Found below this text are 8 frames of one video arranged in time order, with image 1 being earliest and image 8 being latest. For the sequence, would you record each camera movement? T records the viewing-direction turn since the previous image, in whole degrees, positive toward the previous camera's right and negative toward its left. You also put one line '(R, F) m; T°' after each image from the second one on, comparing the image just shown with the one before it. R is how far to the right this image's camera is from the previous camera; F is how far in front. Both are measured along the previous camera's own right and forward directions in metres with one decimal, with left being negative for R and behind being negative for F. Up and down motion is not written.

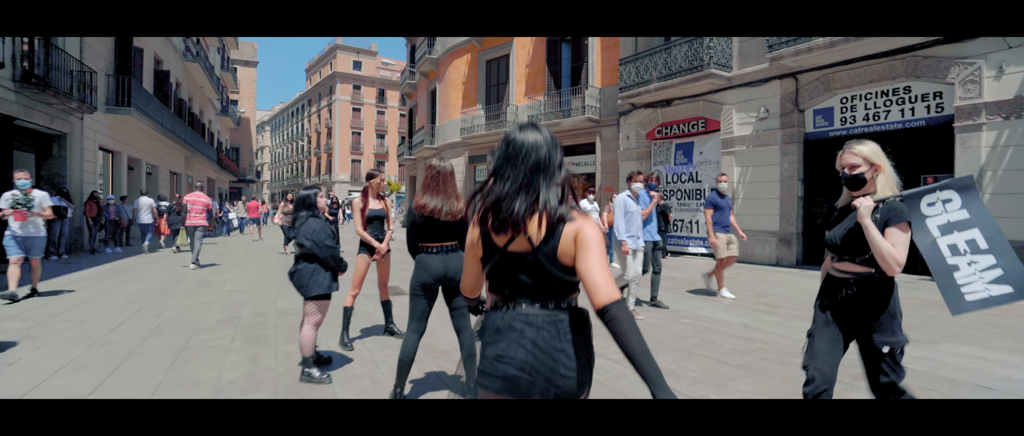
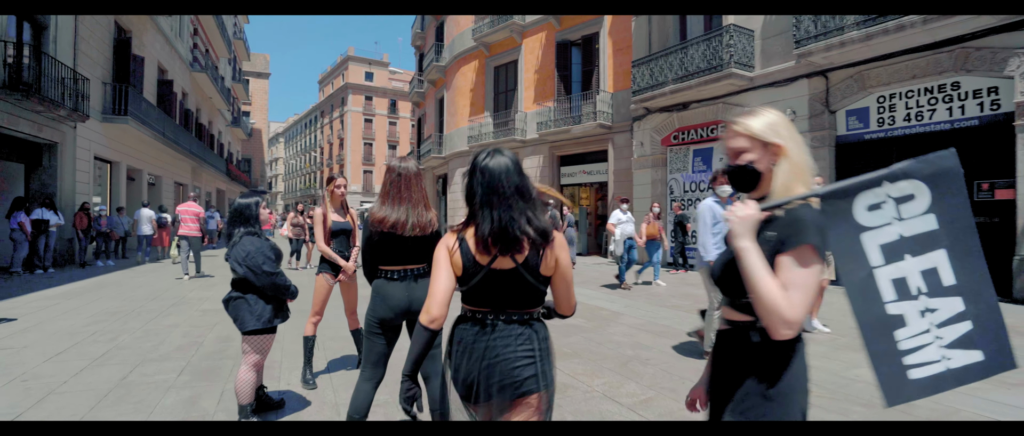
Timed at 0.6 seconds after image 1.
(+0.2, +0.8) m; -1°
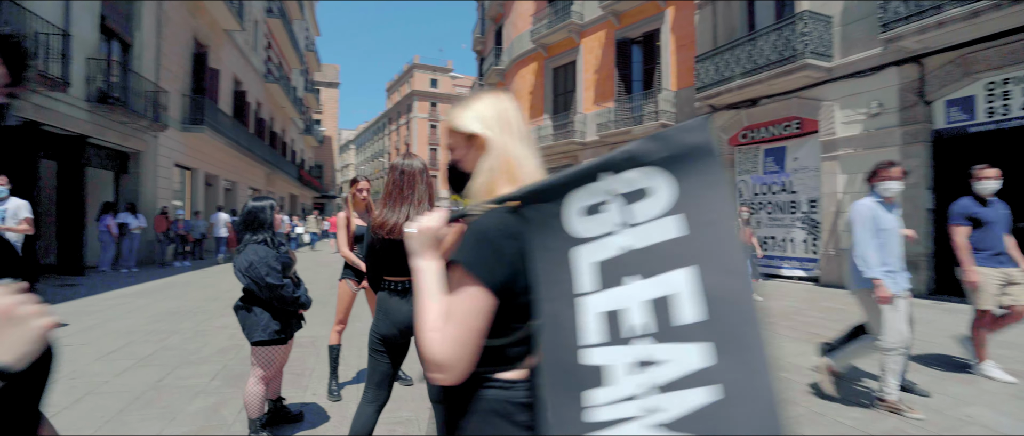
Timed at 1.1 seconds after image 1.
(+0.2, +0.4) m; -7°
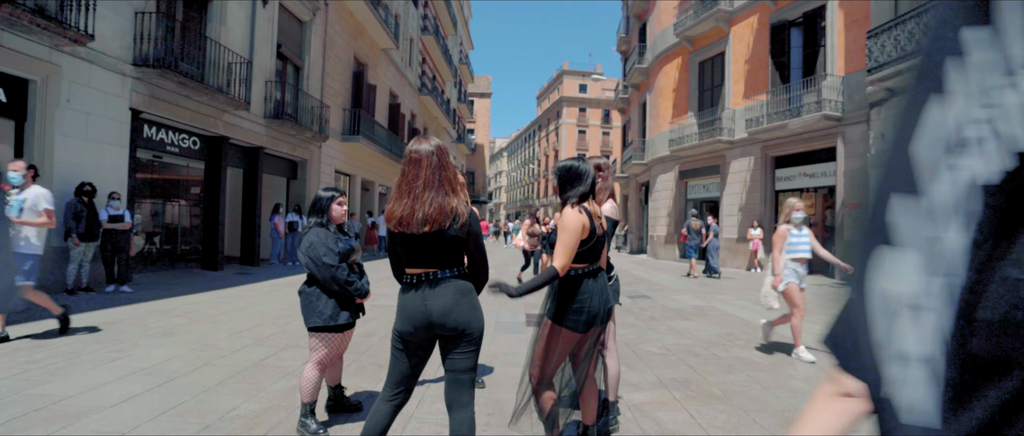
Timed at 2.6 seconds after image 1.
(+0.6, +0.4) m; -16°
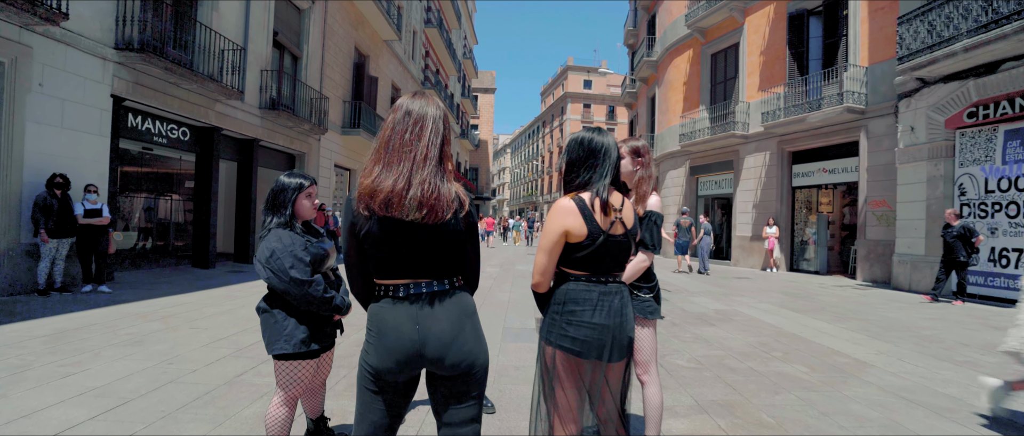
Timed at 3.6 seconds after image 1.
(-0.1, +0.6) m; 0°
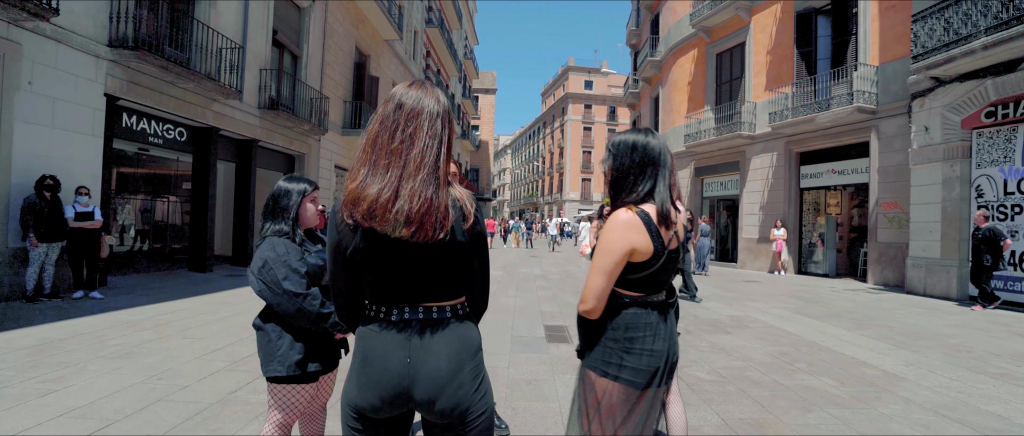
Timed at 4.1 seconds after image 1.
(-0.1, +0.3) m; 0°
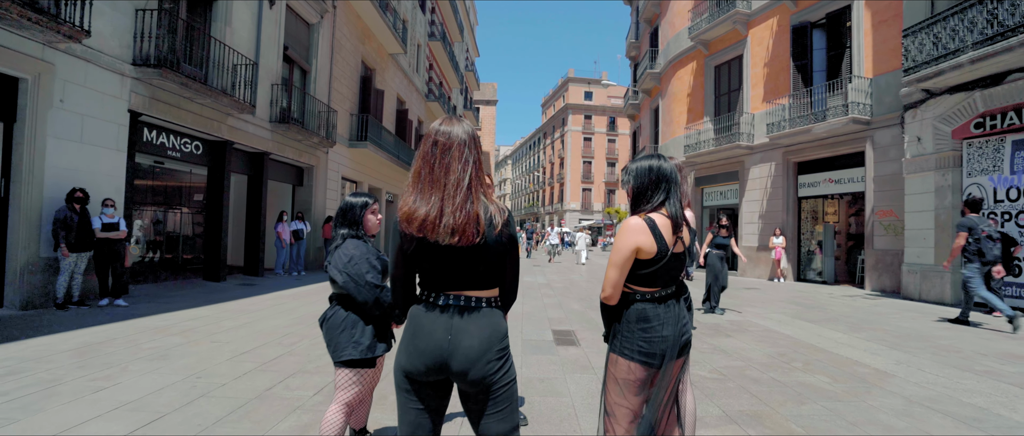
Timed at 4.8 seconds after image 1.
(-0.1, -0.3) m; 0°
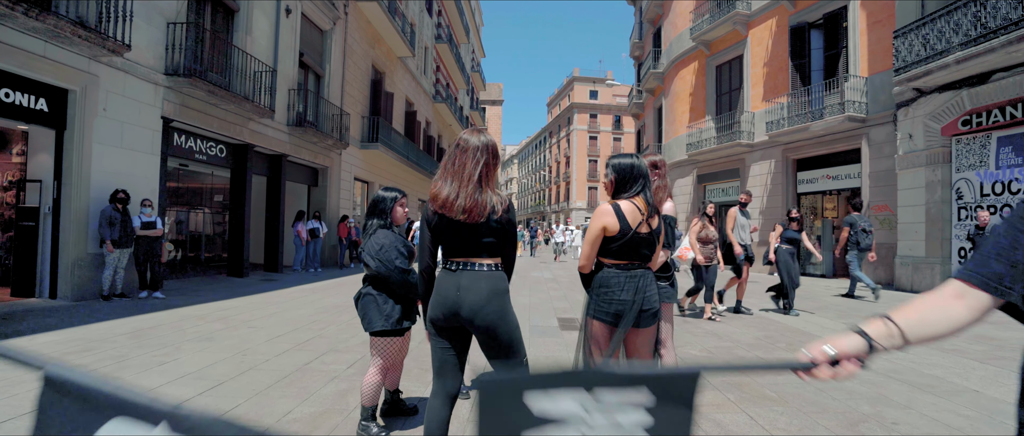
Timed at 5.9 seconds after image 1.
(0.0, -0.5) m; -1°
